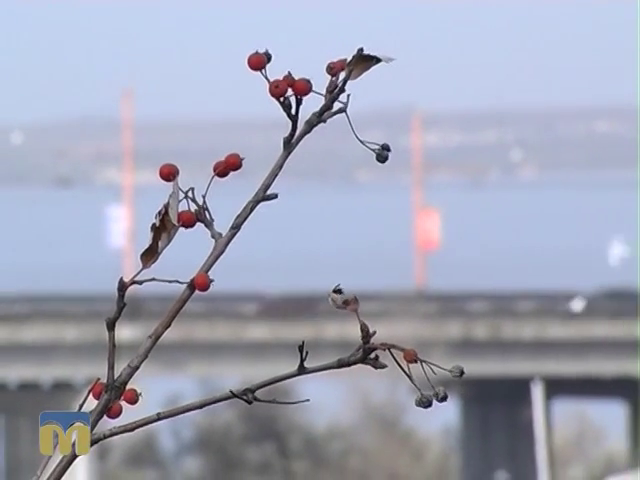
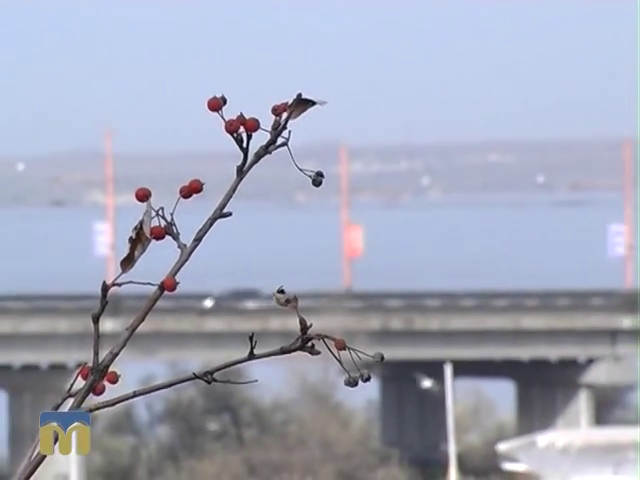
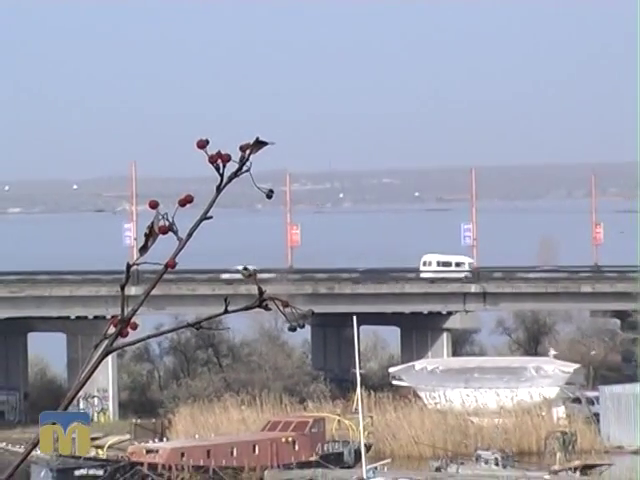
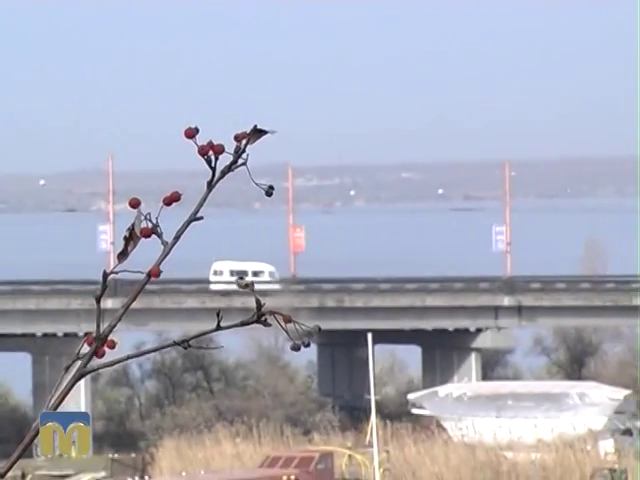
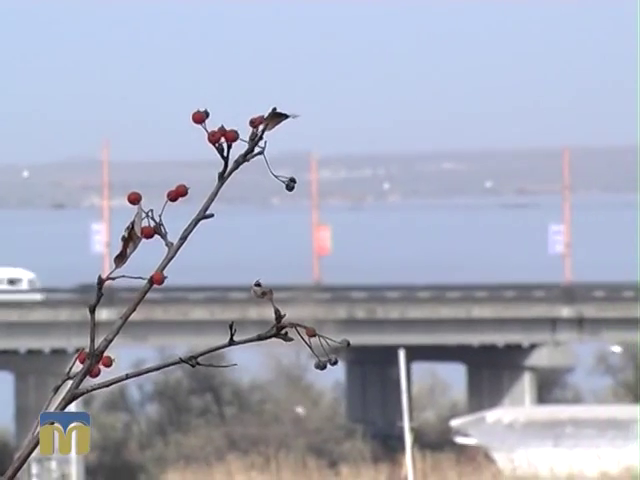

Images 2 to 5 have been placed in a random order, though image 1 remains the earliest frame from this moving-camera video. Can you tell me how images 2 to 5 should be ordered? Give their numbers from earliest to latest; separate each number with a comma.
2, 5, 4, 3
